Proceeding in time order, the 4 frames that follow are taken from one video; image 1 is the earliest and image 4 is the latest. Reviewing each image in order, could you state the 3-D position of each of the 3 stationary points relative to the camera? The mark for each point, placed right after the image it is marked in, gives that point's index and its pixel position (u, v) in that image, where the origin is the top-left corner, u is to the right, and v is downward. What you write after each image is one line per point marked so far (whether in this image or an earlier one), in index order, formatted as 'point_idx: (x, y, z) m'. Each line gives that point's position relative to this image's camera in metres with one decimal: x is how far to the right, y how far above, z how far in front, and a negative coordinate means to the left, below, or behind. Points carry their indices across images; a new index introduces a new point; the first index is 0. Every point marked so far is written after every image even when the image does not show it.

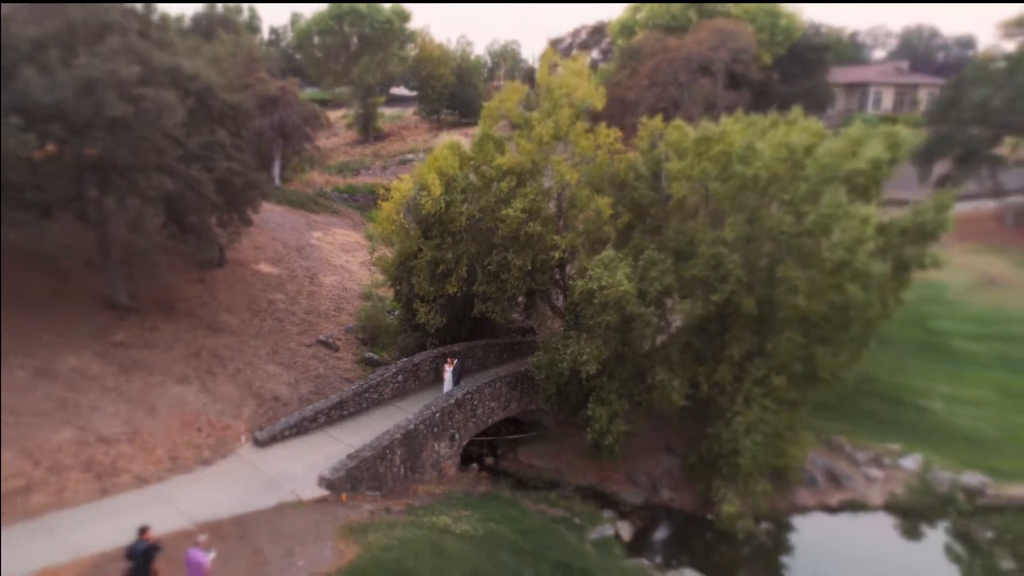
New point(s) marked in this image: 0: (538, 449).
0: (+0.5, -2.7, +12.6) m
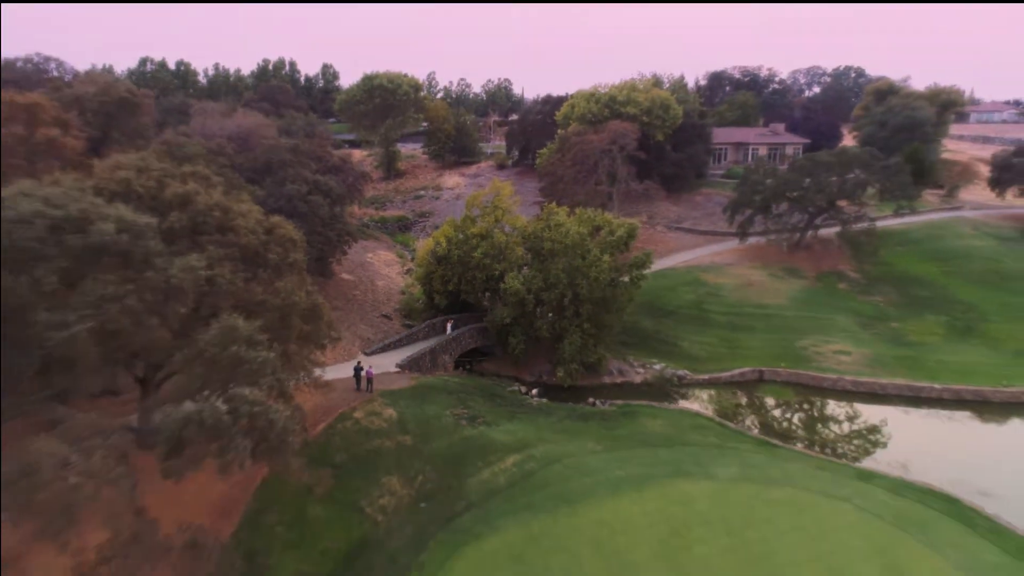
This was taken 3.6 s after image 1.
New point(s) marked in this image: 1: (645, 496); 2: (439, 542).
0: (-0.7, -2.6, +27.1) m
1: (+2.9, -4.5, +16.9) m
2: (-1.4, -4.9, +14.9) m
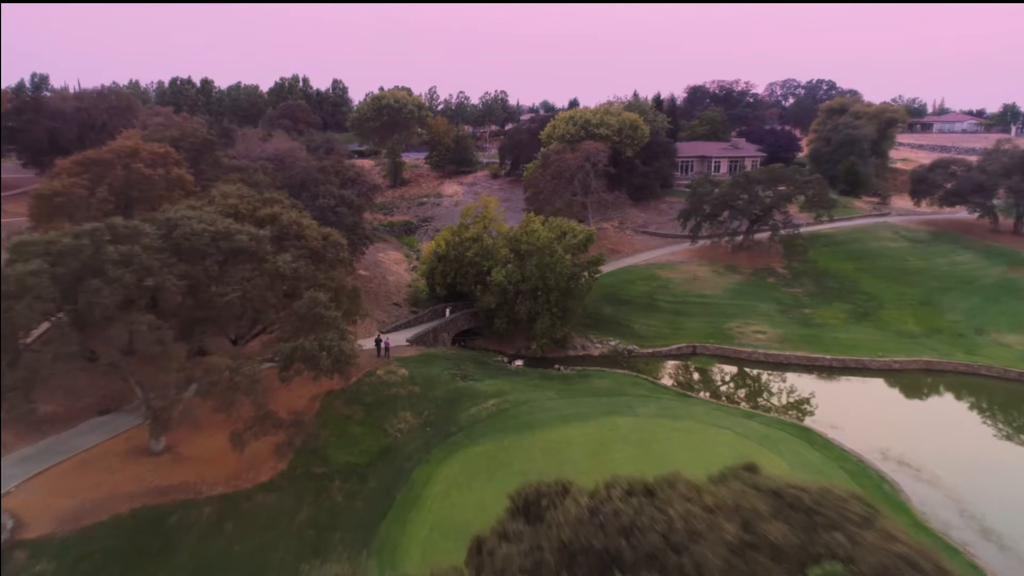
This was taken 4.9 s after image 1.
0: (-1.3, -2.3, +34.0) m
1: (+2.3, -4.2, +23.8) m
2: (-2.0, -4.6, +21.8) m
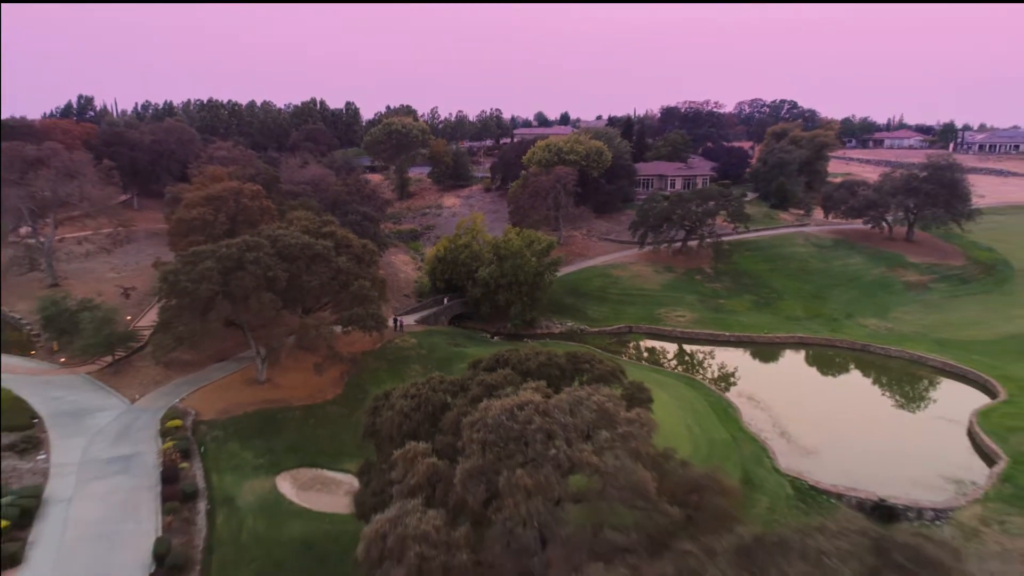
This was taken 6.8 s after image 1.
0: (-2.4, -2.0, +44.9) m
1: (+1.2, -3.9, +34.7) m
2: (-3.1, -4.2, +32.7) m
